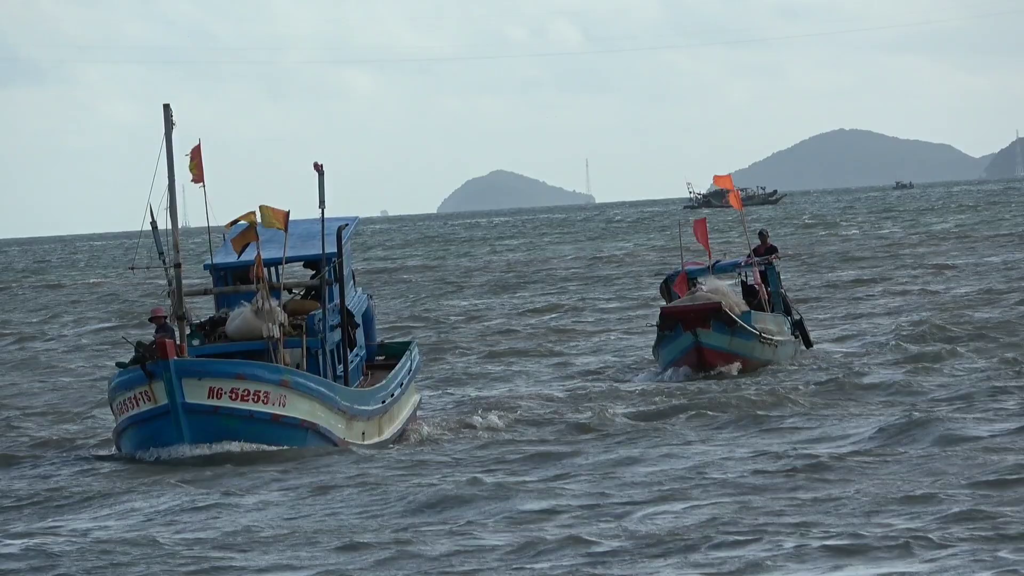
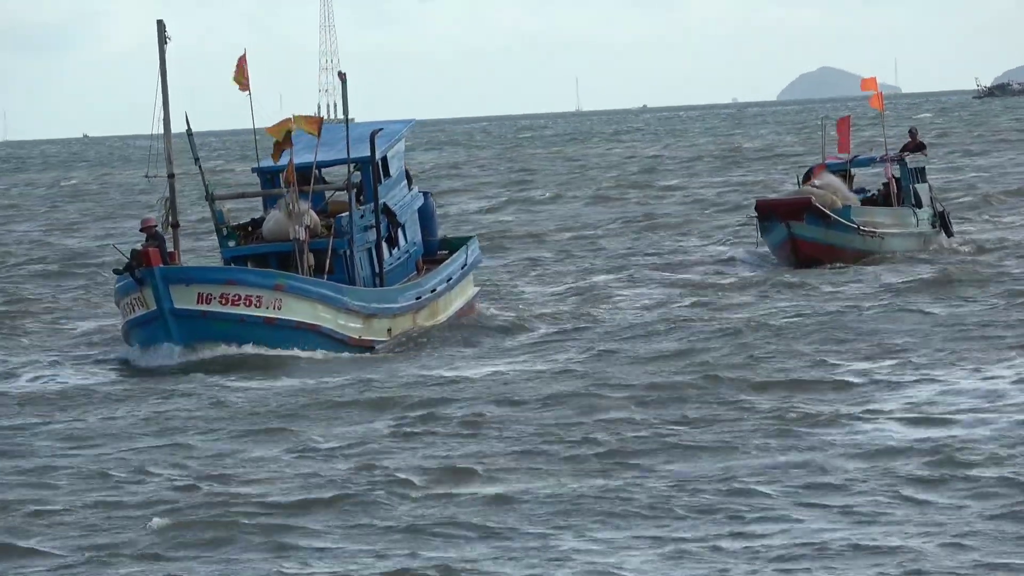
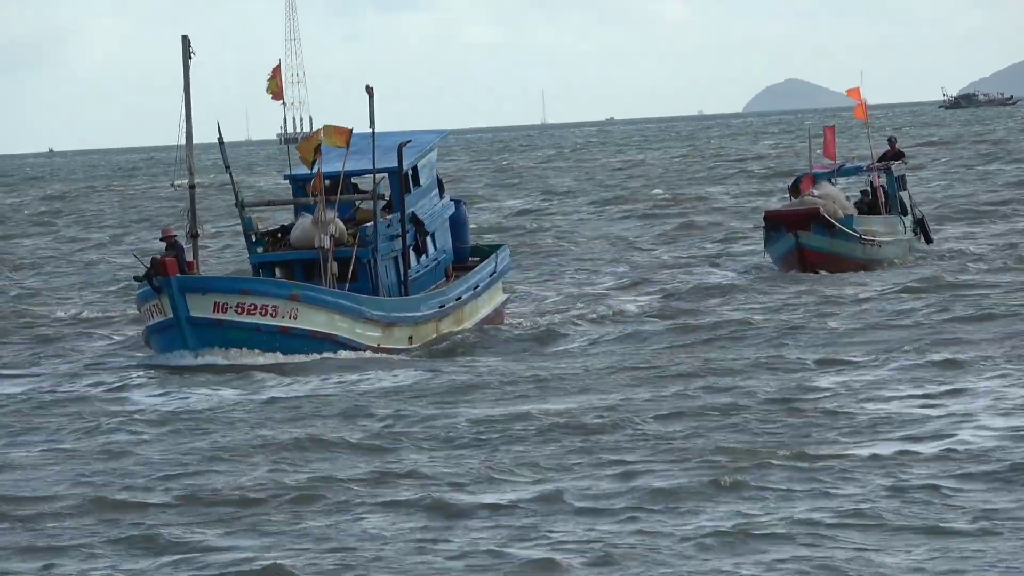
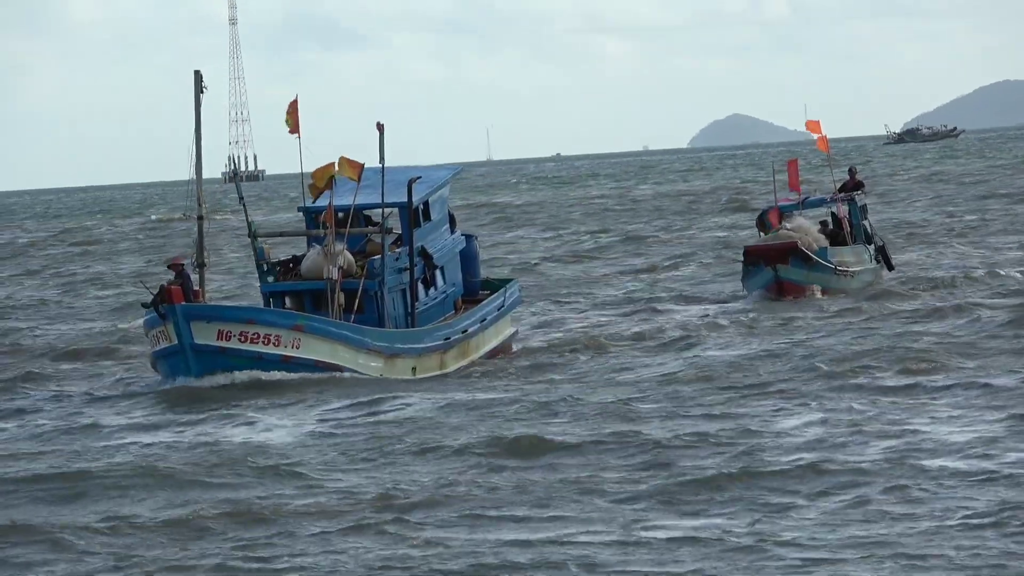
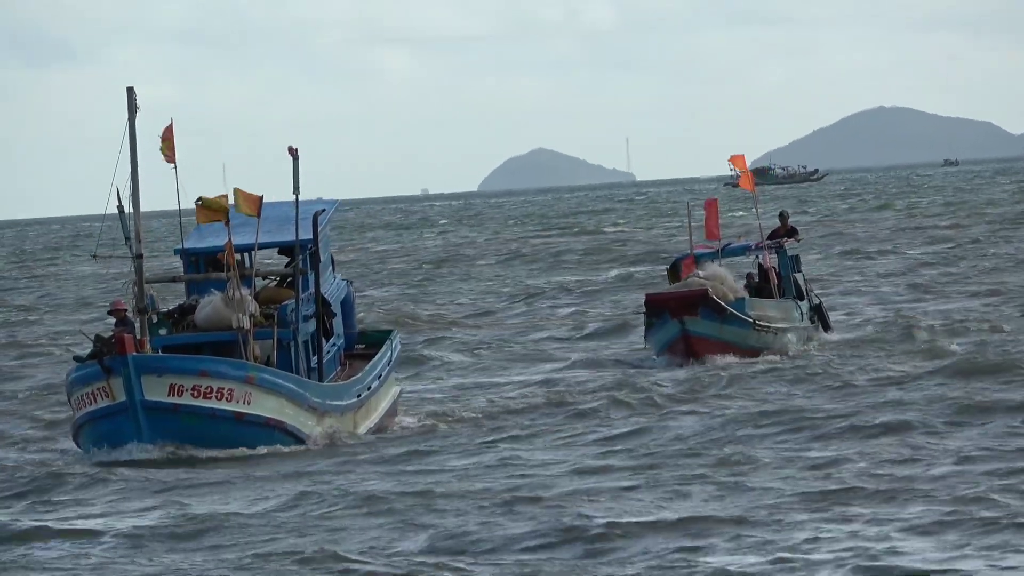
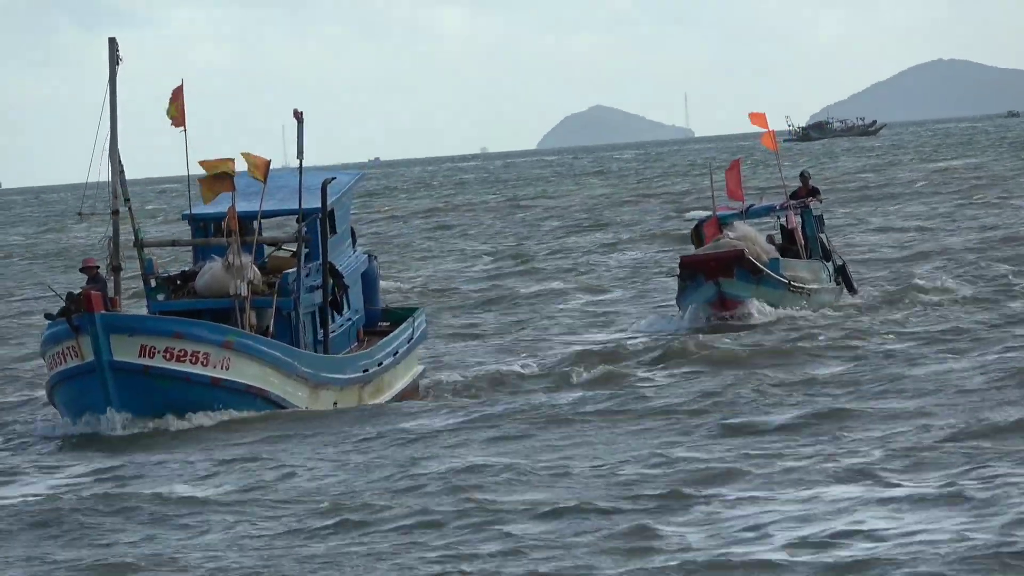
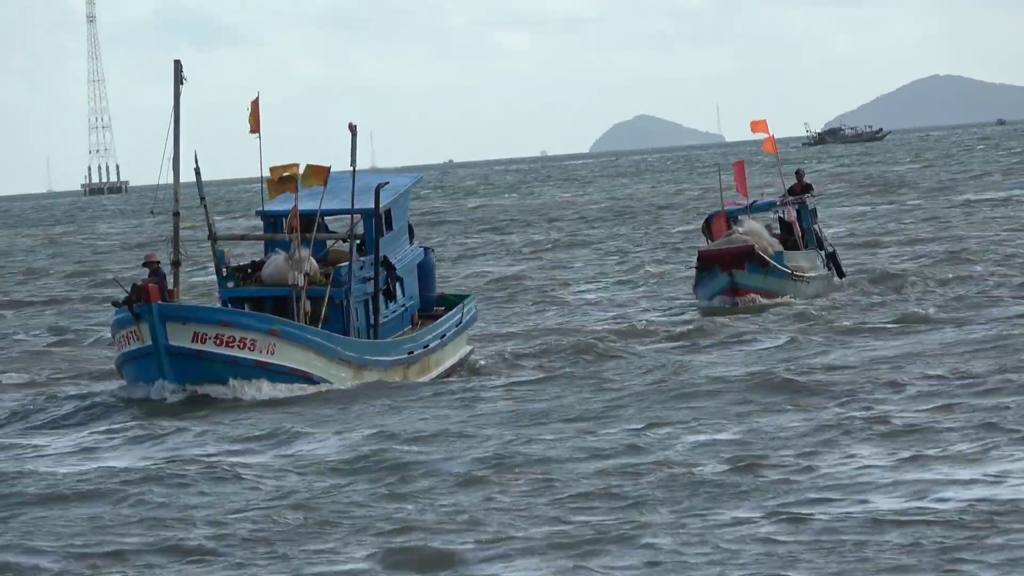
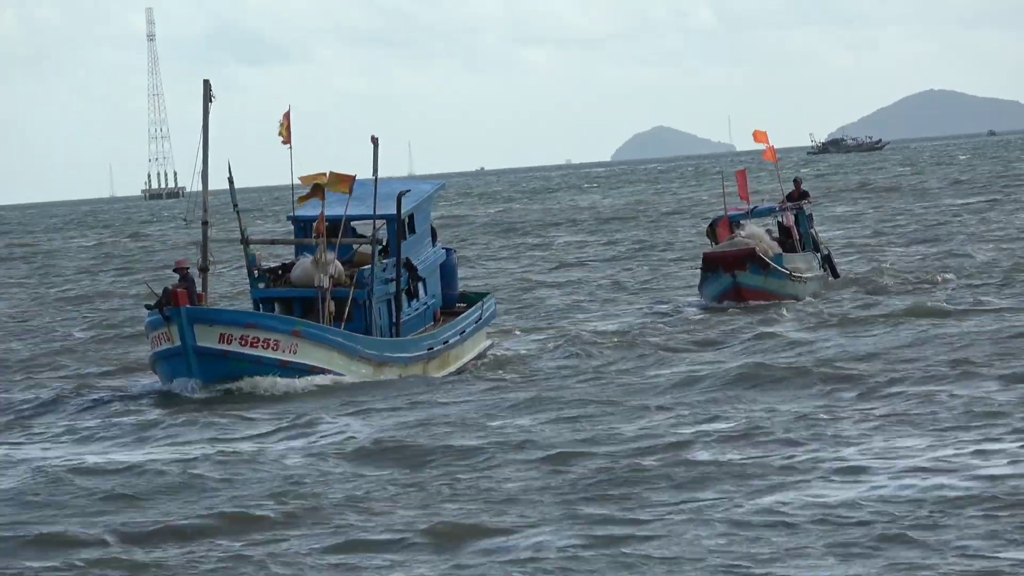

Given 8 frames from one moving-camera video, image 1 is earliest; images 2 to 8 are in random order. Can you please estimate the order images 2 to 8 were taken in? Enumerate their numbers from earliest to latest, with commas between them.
5, 6, 7, 8, 4, 3, 2
